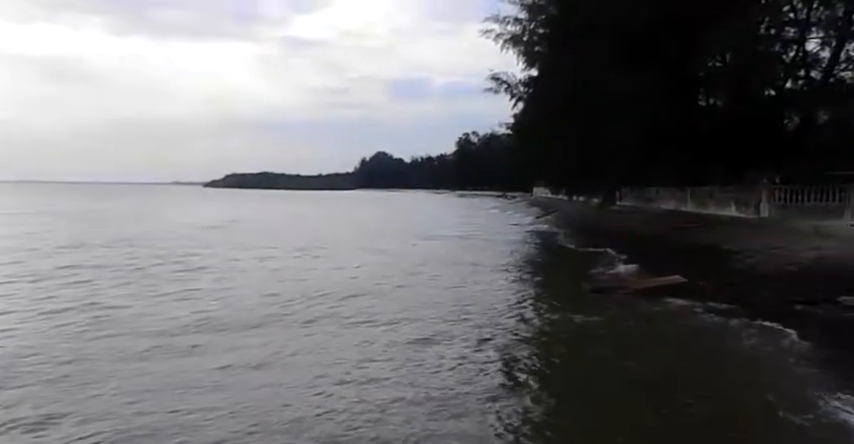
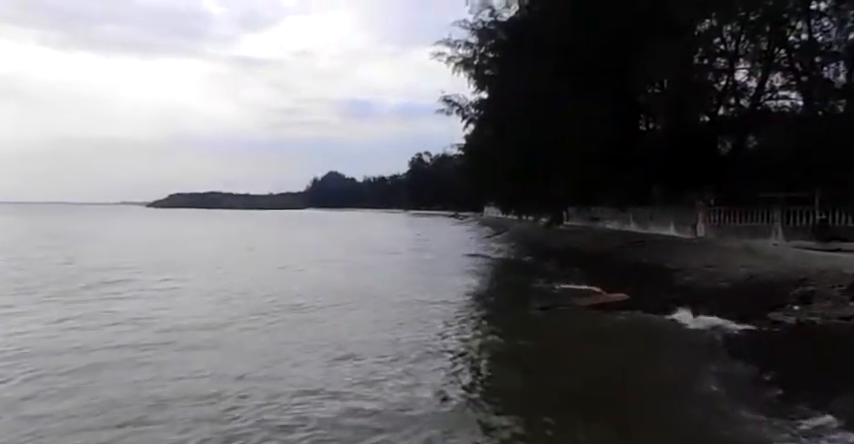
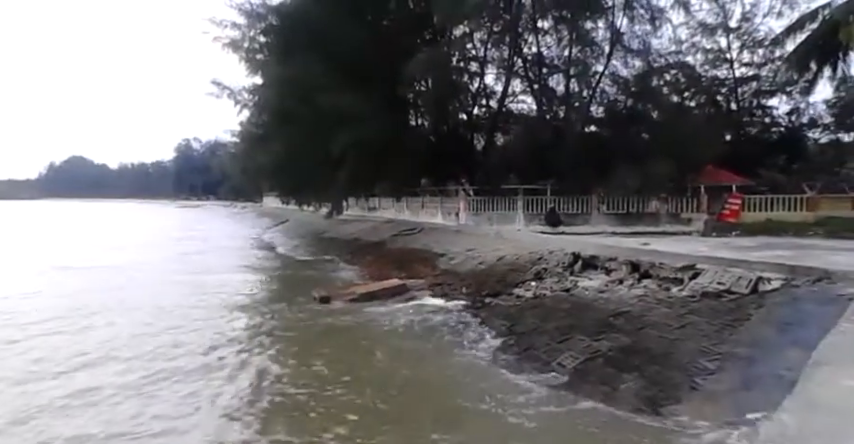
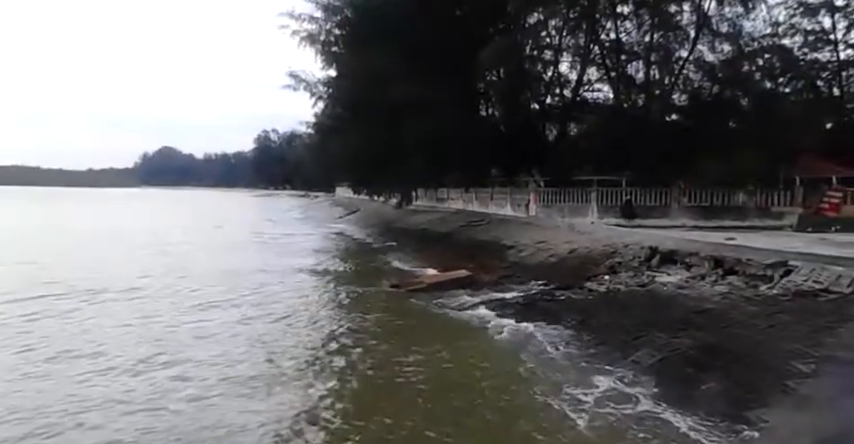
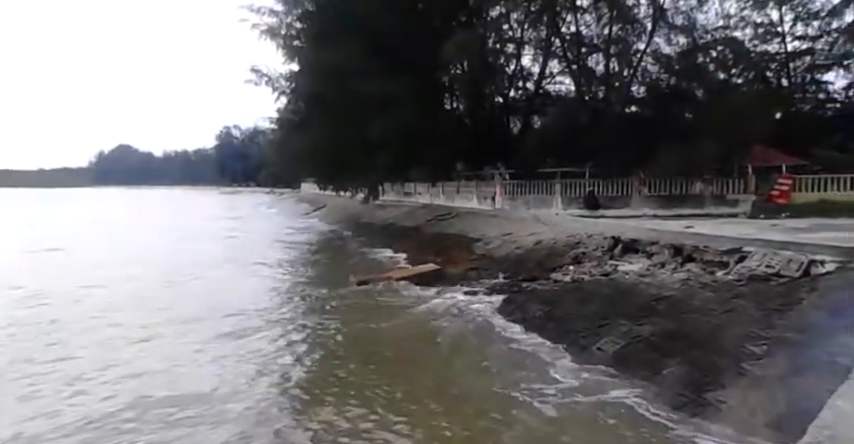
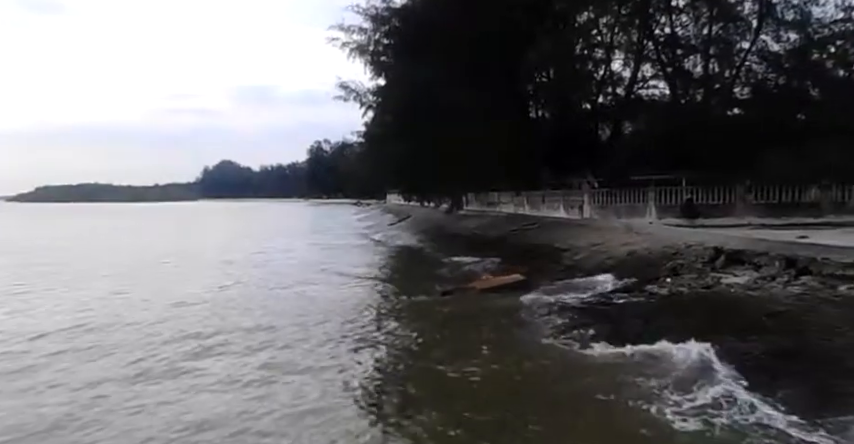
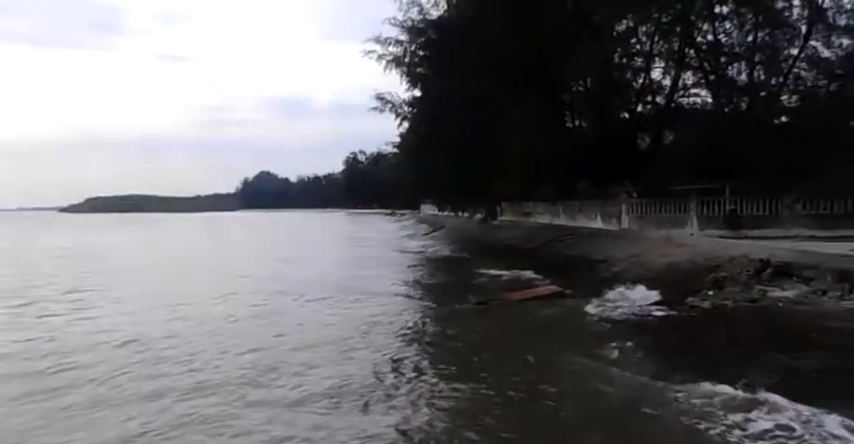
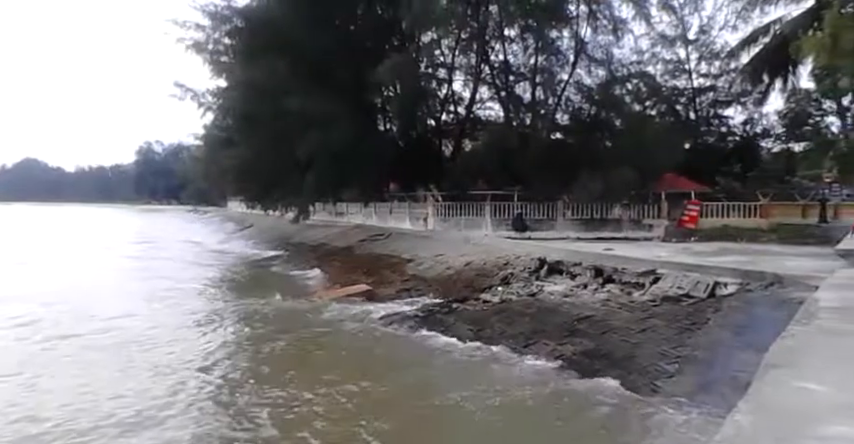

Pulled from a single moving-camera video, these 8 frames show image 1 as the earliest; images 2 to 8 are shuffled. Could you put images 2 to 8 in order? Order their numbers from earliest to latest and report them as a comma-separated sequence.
2, 7, 6, 4, 5, 3, 8
